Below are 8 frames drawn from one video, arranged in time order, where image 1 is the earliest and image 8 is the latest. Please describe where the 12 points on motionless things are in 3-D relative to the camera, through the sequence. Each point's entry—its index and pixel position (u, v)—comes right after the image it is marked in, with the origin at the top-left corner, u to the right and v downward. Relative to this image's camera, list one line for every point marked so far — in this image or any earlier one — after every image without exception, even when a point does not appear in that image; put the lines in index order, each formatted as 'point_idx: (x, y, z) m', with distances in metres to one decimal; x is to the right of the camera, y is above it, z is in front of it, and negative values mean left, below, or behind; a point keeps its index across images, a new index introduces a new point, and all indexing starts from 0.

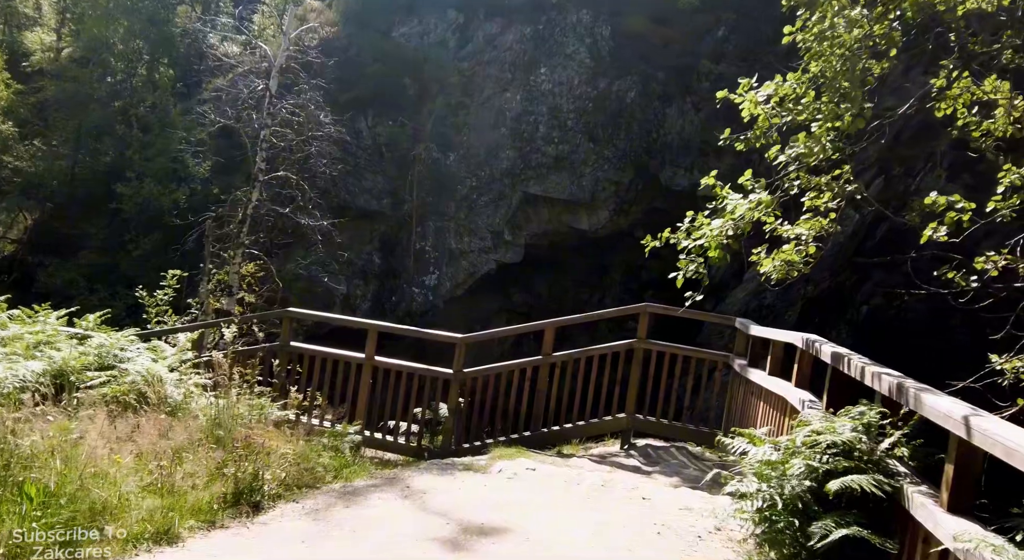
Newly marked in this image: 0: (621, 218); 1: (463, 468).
0: (+1.9, +1.2, +14.7) m
1: (-0.4, -1.5, +6.4) m
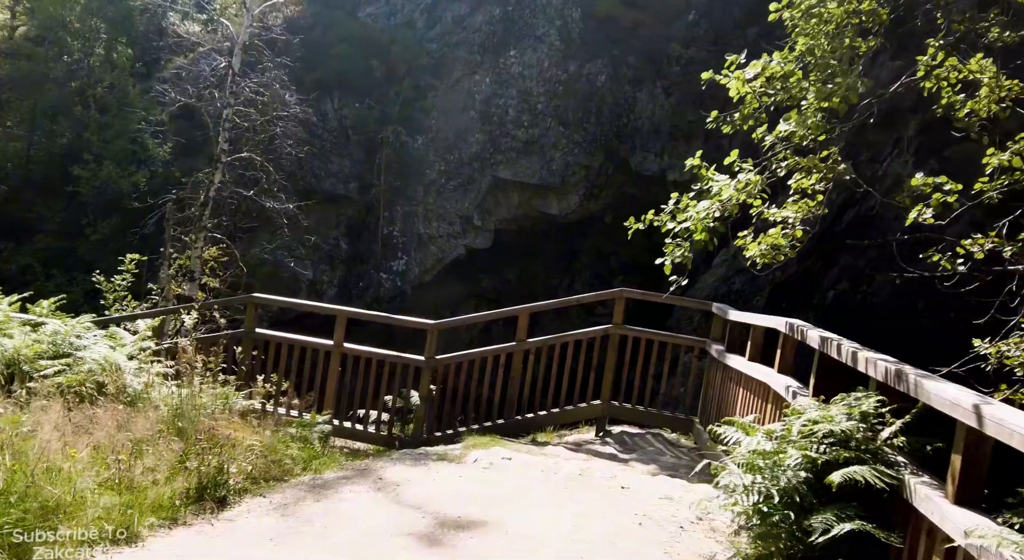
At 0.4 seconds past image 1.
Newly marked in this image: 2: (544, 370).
0: (+1.4, +1.4, +14.6) m
1: (-0.6, -1.4, +6.2) m
2: (+0.3, -0.9, +8.1) m
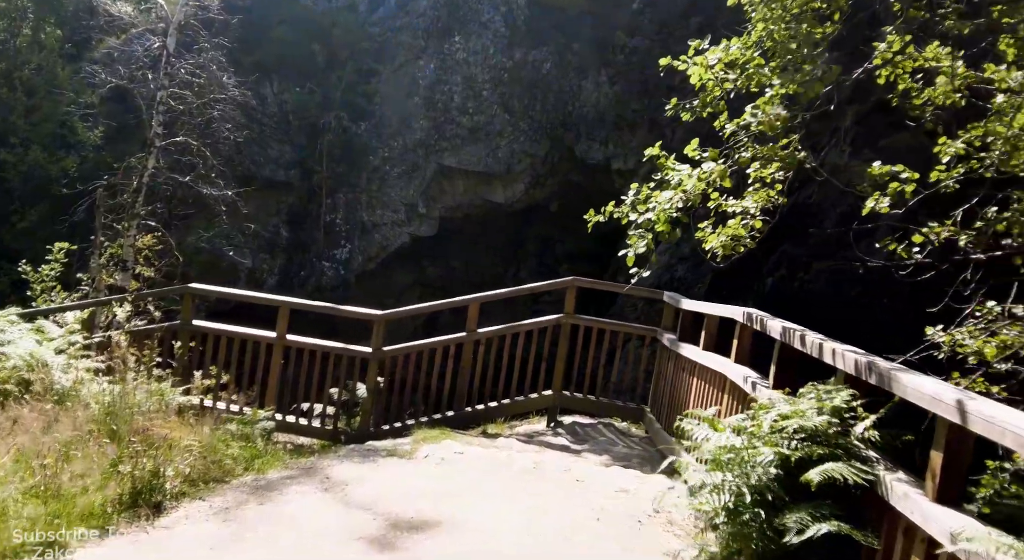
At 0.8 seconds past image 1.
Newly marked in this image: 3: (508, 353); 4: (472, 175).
0: (+0.4, +1.6, +14.4) m
1: (-1.0, -1.3, +6.0) m
2: (-0.2, -0.8, +7.9) m
3: (0.0, -0.8, +7.9) m
4: (-0.8, +1.9, +14.4) m
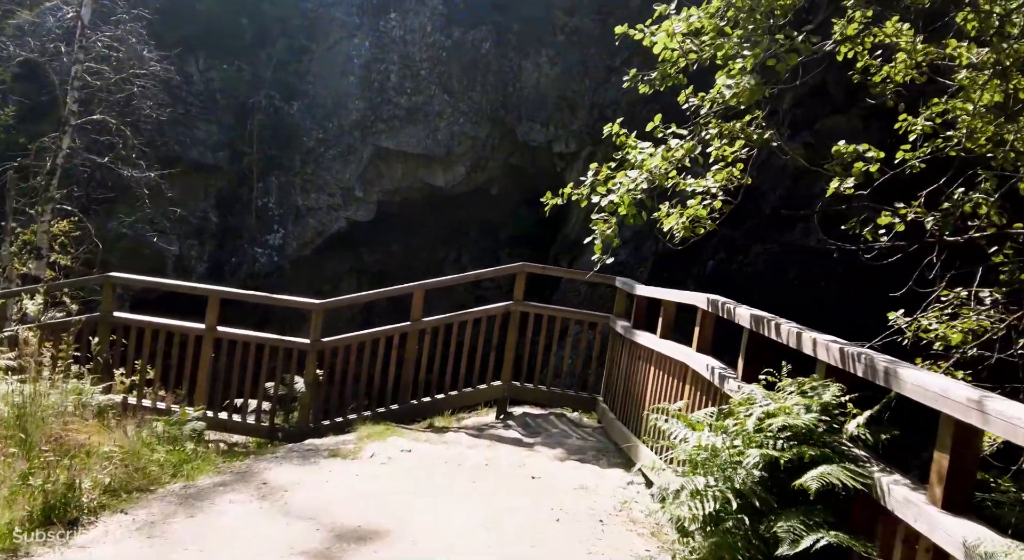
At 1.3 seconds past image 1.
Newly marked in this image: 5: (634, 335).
0: (-0.7, +1.9, +14.1) m
1: (-1.3, -1.2, +5.6) m
2: (-0.7, -0.7, +7.6) m
3: (-0.5, -0.6, +7.6) m
4: (-1.8, +2.2, +13.9) m
5: (+1.0, -0.4, +6.4) m
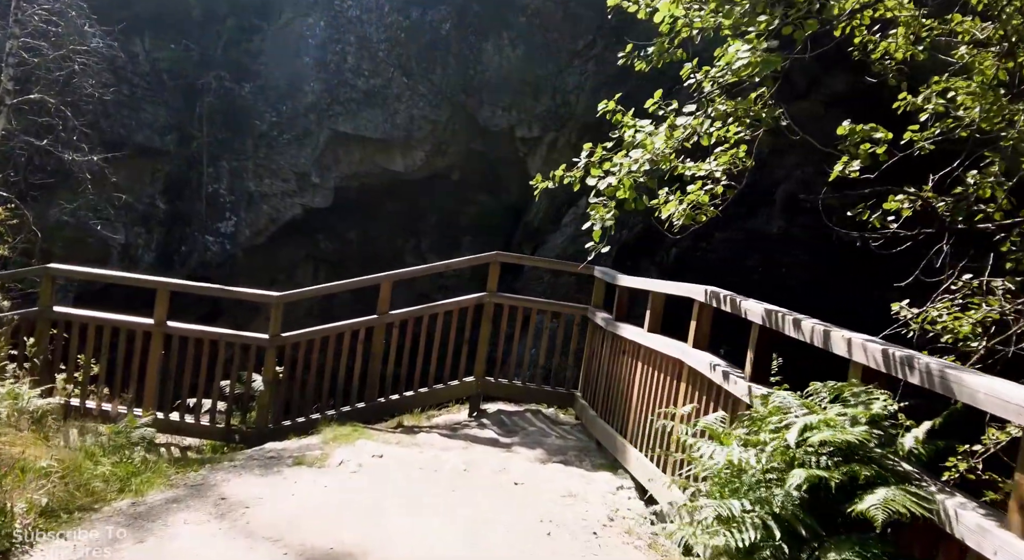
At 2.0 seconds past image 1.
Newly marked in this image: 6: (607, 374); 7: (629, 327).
0: (-1.3, +2.1, +13.6) m
1: (-1.4, -1.2, +5.1) m
2: (-0.9, -0.6, +7.2) m
3: (-0.8, -0.5, +7.1) m
4: (-2.4, +2.4, +13.4) m
5: (+0.8, -0.4, +6.0) m
6: (+0.7, -0.8, +6.2) m
7: (+0.8, -0.3, +5.7) m
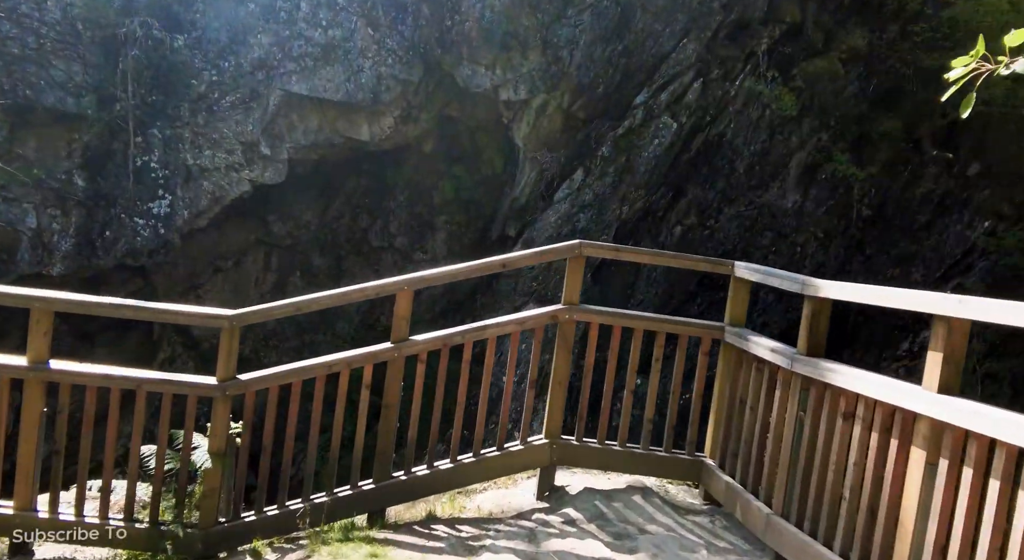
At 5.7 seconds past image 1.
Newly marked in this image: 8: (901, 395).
0: (-1.2, +2.2, +10.9) m
1: (-0.8, -1.3, +2.5) m
2: (-0.4, -0.6, +4.6) m
3: (-0.3, -0.6, +4.5) m
4: (-2.3, +2.5, +10.6) m
5: (+1.4, -0.4, +3.5) m
6: (+1.3, -0.8, +3.8) m
7: (+1.5, -0.4, +3.2) m
8: (+1.5, -0.4, +3.0) m
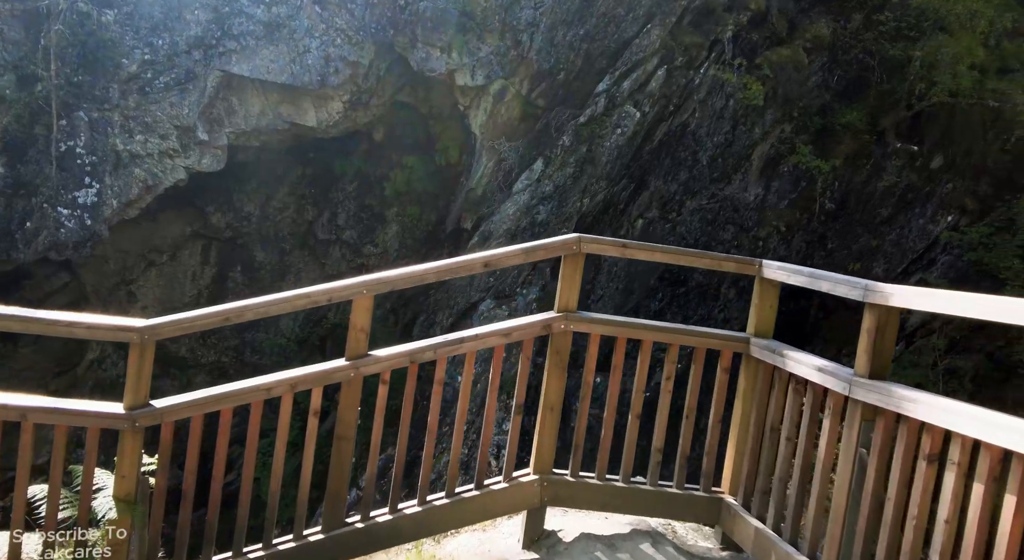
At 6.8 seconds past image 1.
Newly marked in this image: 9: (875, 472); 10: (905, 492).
0: (-1.7, +2.3, +9.9) m
1: (-0.7, -1.3, +1.7) m
2: (-0.5, -0.7, +3.7) m
3: (-0.3, -0.6, +3.7) m
4: (-2.8, +2.5, +9.6) m
5: (+1.4, -0.4, +2.8) m
6: (+1.3, -0.8, +3.0) m
7: (+1.5, -0.4, +2.5) m
8: (+1.5, -0.5, +2.3) m
9: (+1.3, -0.7, +2.9) m
10: (+1.4, -0.7, +2.7) m
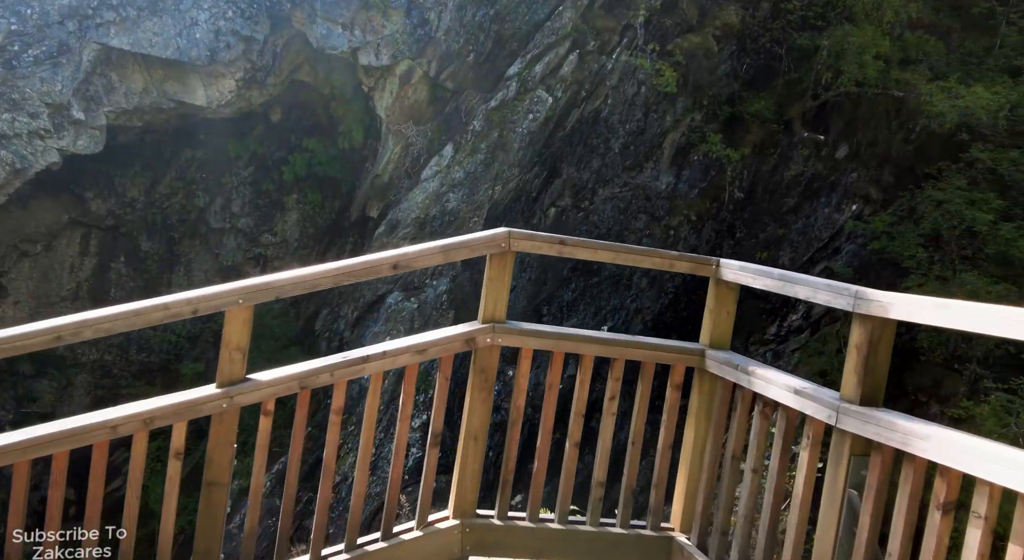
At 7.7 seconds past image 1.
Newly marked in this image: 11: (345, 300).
0: (-2.7, +2.4, +9.0) m
1: (-0.8, -1.4, +1.0) m
2: (-0.8, -0.7, +3.0) m
3: (-0.7, -0.6, +3.0) m
4: (-3.8, +2.6, +8.5) m
5: (+1.1, -0.5, +2.3) m
6: (+1.0, -0.8, +2.5) m
7: (+1.3, -0.4, +2.0) m
8: (+1.3, -0.5, +1.9) m
9: (+1.1, -0.7, +2.4) m
10: (+1.2, -0.8, +2.2) m
11: (-2.0, -0.3, +9.4) m
